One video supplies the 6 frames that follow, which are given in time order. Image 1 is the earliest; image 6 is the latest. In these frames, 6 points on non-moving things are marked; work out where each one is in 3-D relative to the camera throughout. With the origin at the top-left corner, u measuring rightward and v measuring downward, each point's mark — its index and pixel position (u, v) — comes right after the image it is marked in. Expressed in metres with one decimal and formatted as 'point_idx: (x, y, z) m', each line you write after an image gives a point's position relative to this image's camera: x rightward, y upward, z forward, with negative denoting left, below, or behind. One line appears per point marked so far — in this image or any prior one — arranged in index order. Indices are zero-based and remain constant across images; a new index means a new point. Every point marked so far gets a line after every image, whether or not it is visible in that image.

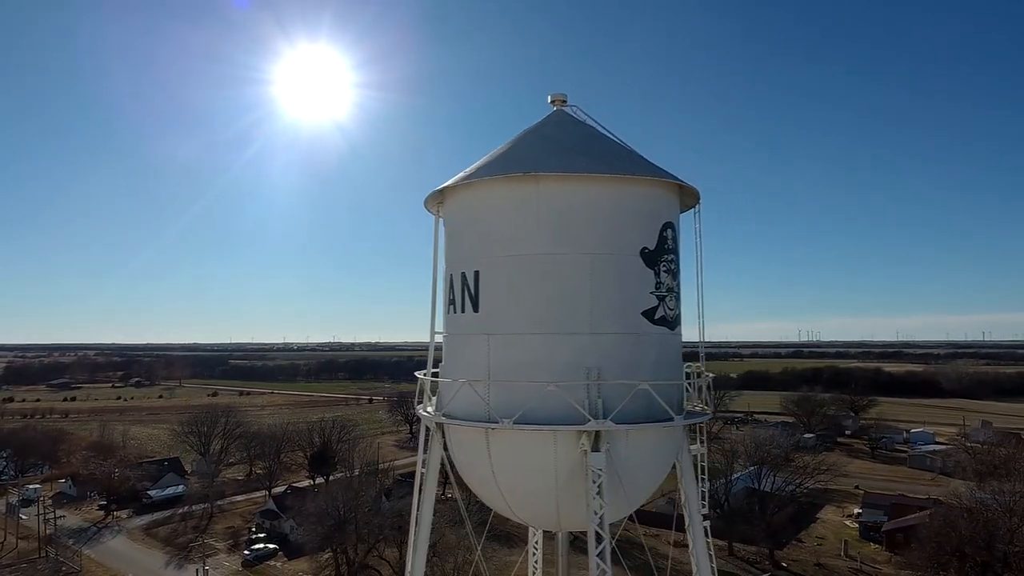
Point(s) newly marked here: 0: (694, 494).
0: (+1.8, -2.1, +6.3) m
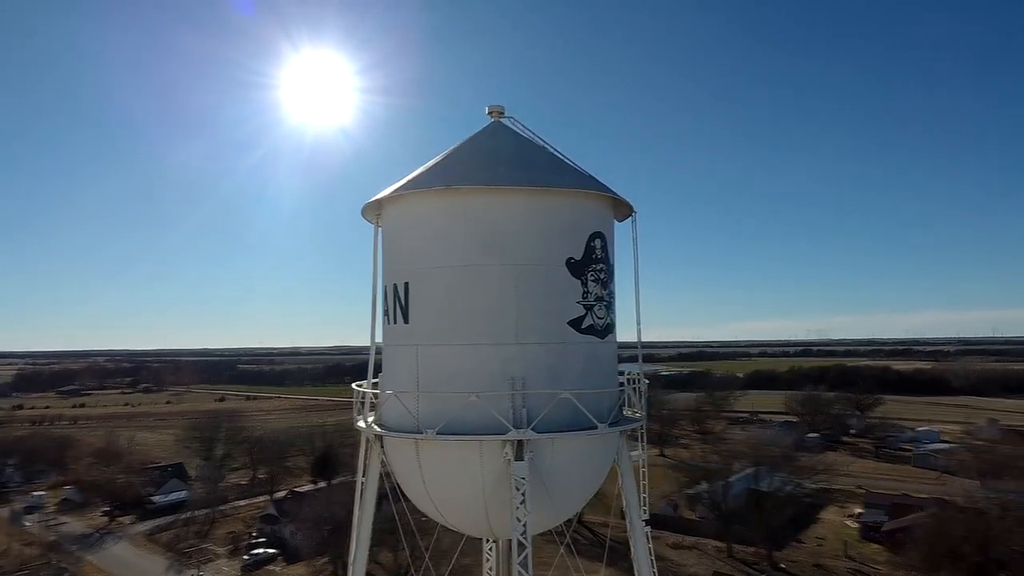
0: (+1.3, -2.2, +6.4) m
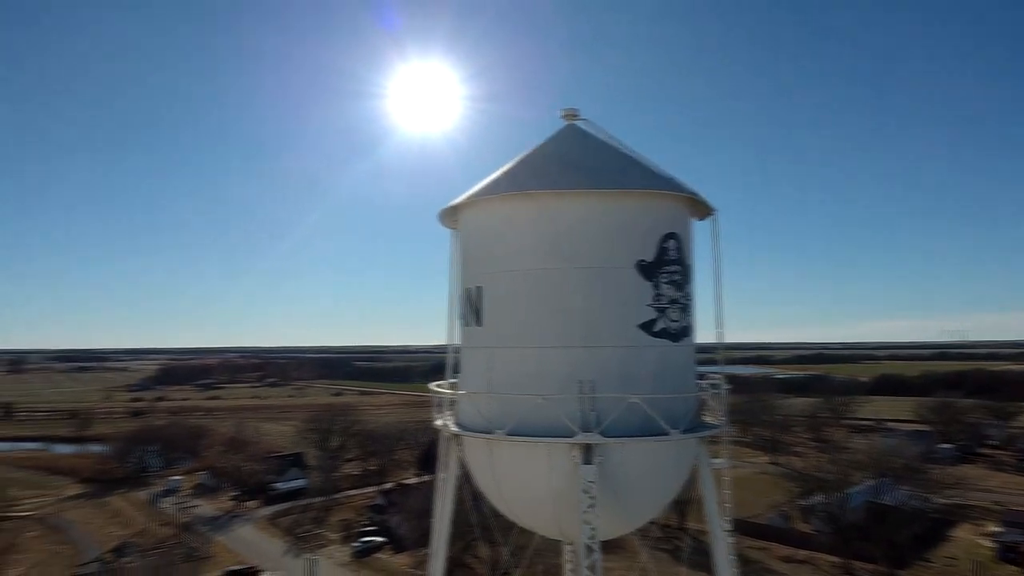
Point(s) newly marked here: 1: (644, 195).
0: (+2.0, -2.2, +6.2) m
1: (+1.2, +0.9, +5.7) m
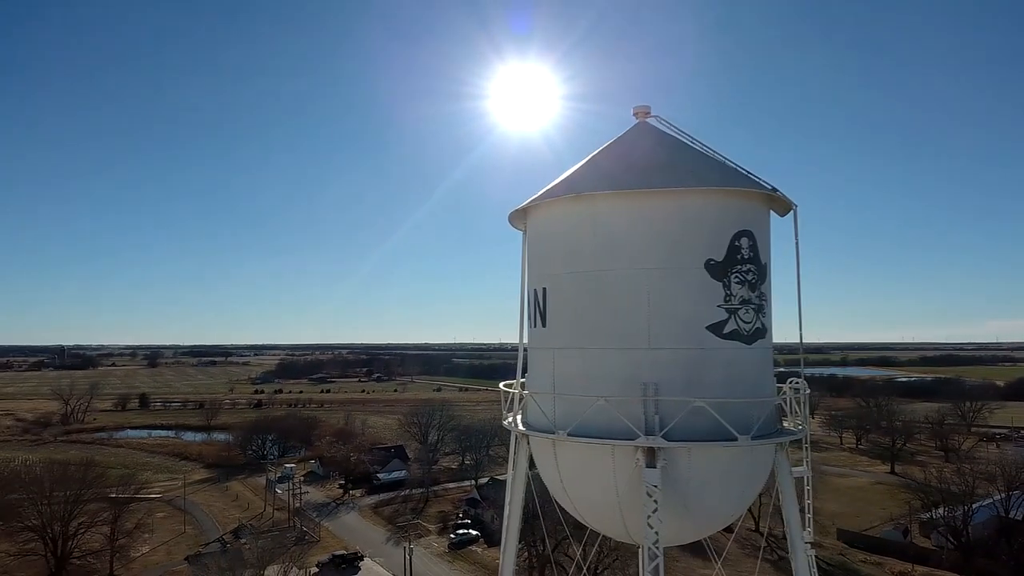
0: (+2.7, -2.2, +5.9) m
1: (+1.8, +0.9, +5.5) m
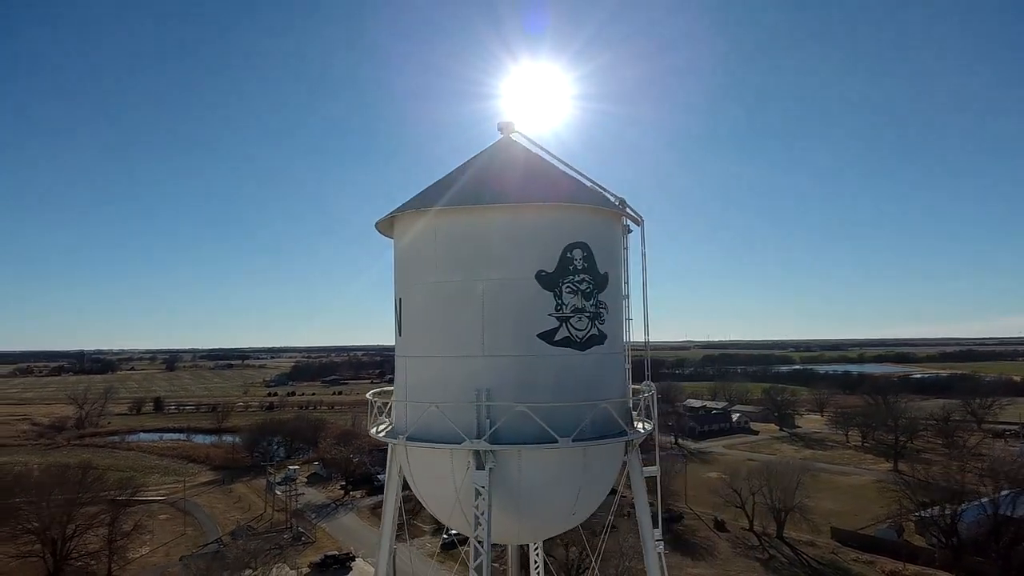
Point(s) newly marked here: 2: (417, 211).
0: (+1.3, -2.3, +6.1) m
1: (+0.4, +0.8, +5.8) m
2: (-0.9, +0.8, +6.1) m
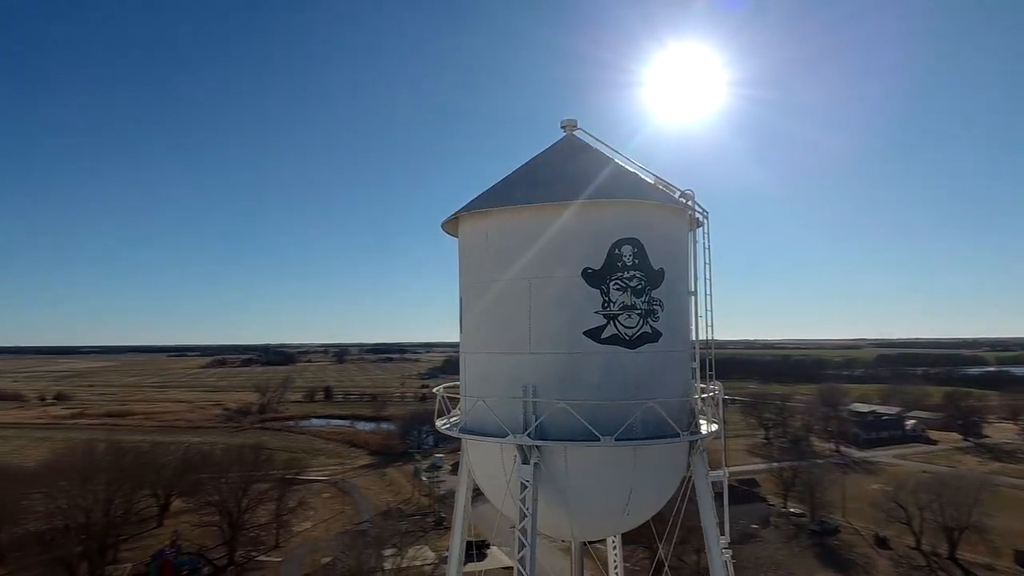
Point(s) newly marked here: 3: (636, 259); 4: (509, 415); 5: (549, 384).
0: (+1.9, -2.2, +5.8) m
1: (+0.9, +0.8, +5.7) m
2: (-0.3, +0.8, +6.4) m
3: (+1.2, +0.3, +5.7) m
4: (0.0, -1.1, +5.6) m
5: (+0.4, -0.8, +5.5) m
